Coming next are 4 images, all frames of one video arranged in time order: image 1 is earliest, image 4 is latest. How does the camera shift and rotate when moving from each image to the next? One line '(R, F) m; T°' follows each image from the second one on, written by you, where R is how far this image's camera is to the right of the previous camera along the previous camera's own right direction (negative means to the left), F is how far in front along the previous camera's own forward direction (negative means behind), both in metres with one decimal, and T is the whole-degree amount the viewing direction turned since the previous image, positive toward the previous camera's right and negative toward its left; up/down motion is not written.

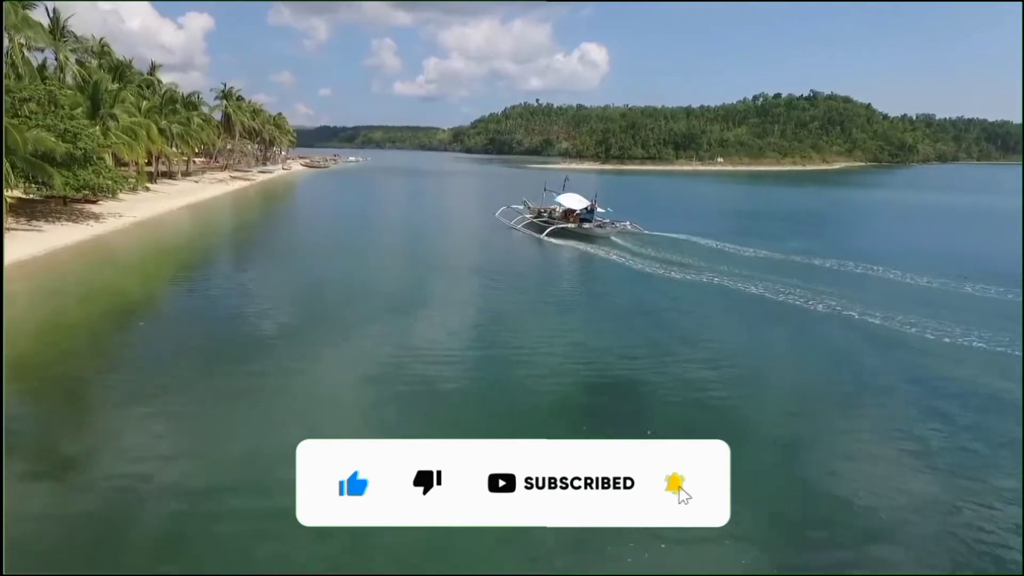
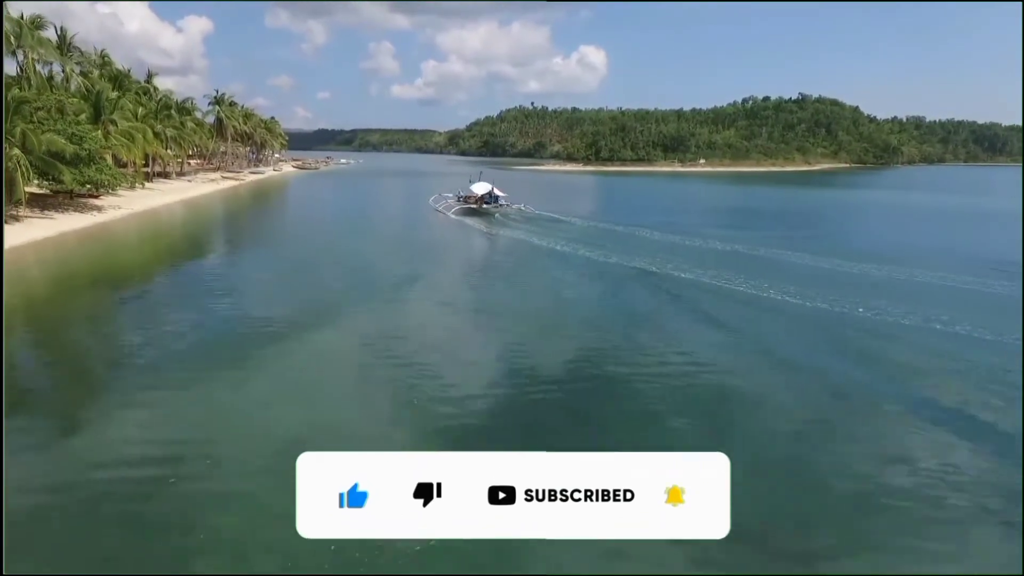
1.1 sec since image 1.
(+0.4, -0.7) m; 0°
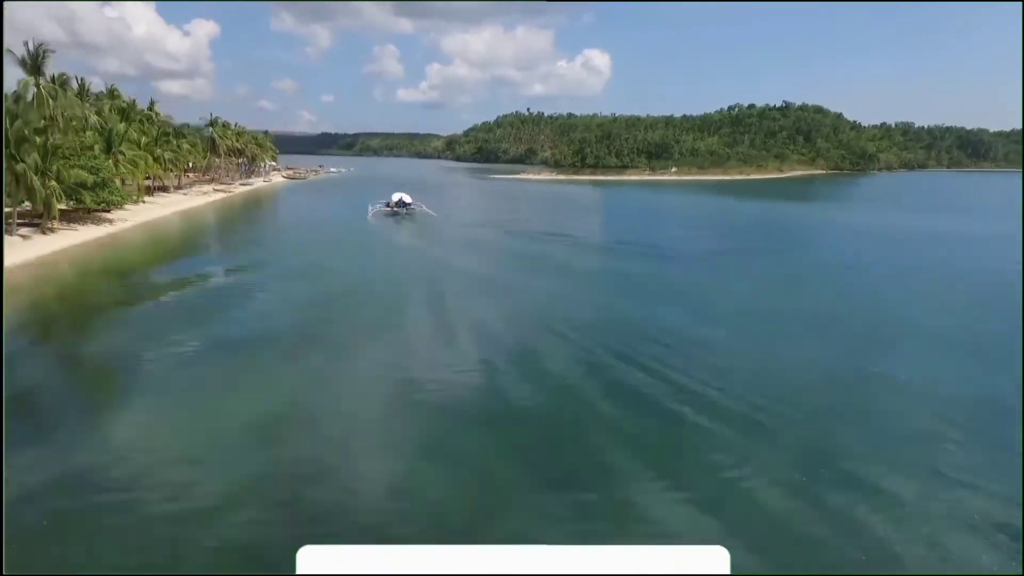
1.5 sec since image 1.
(+0.9, -1.5) m; 0°
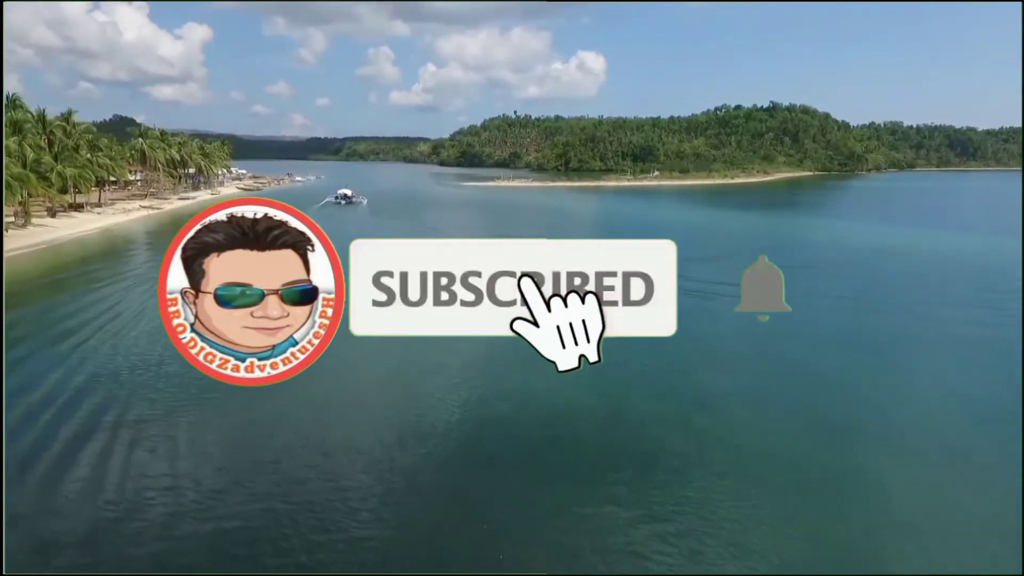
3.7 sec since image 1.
(+0.7, +0.8) m; 0°
